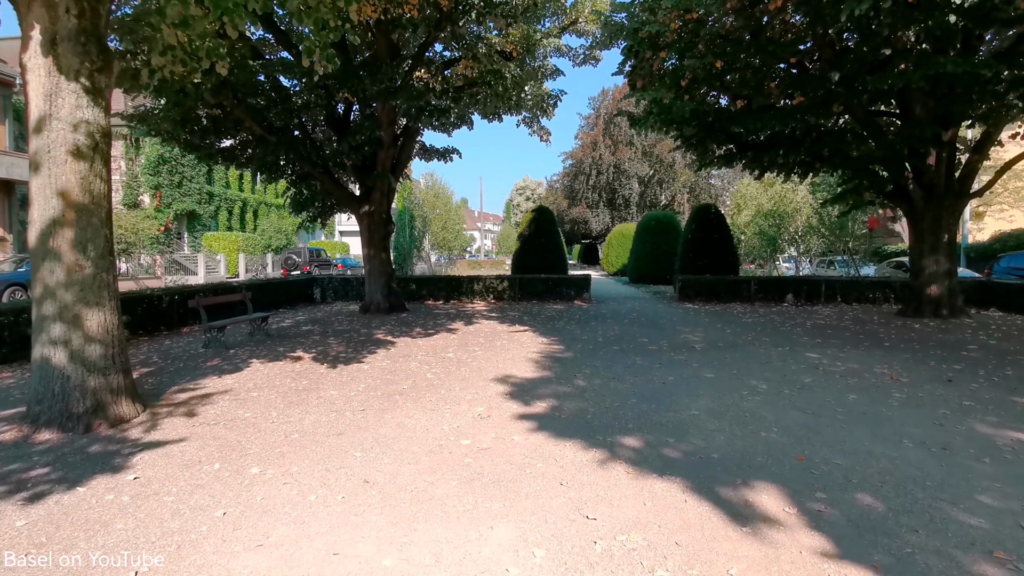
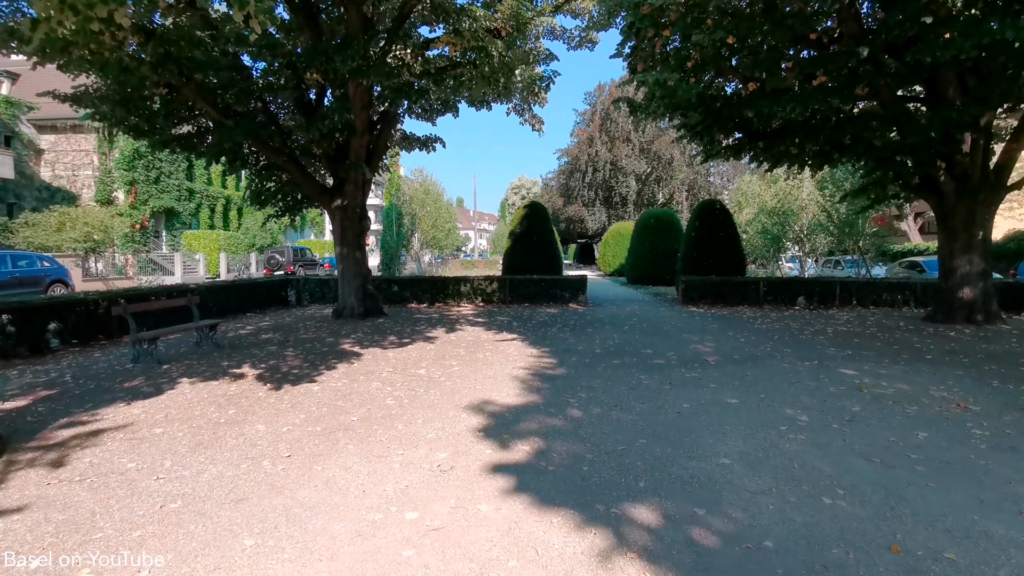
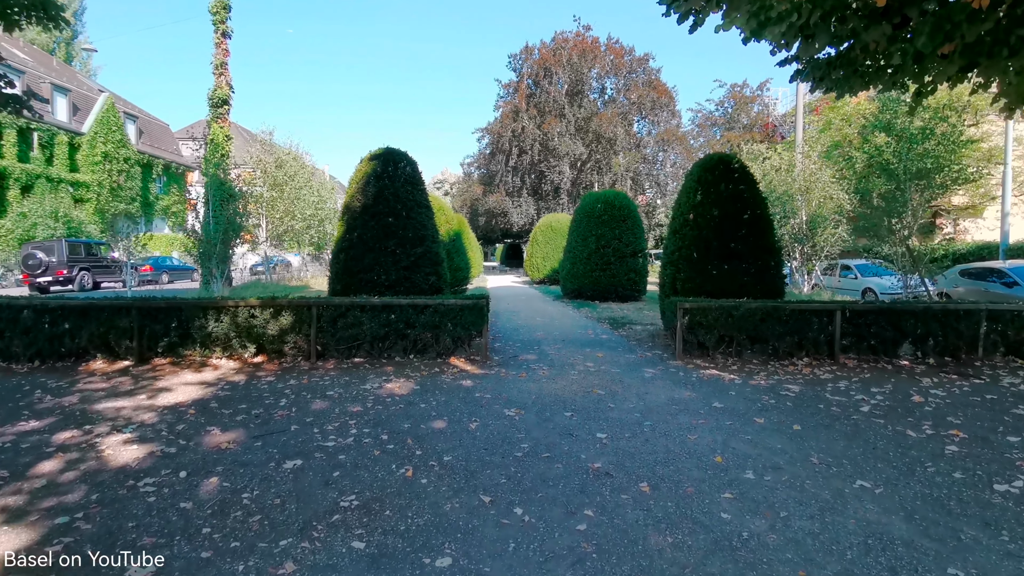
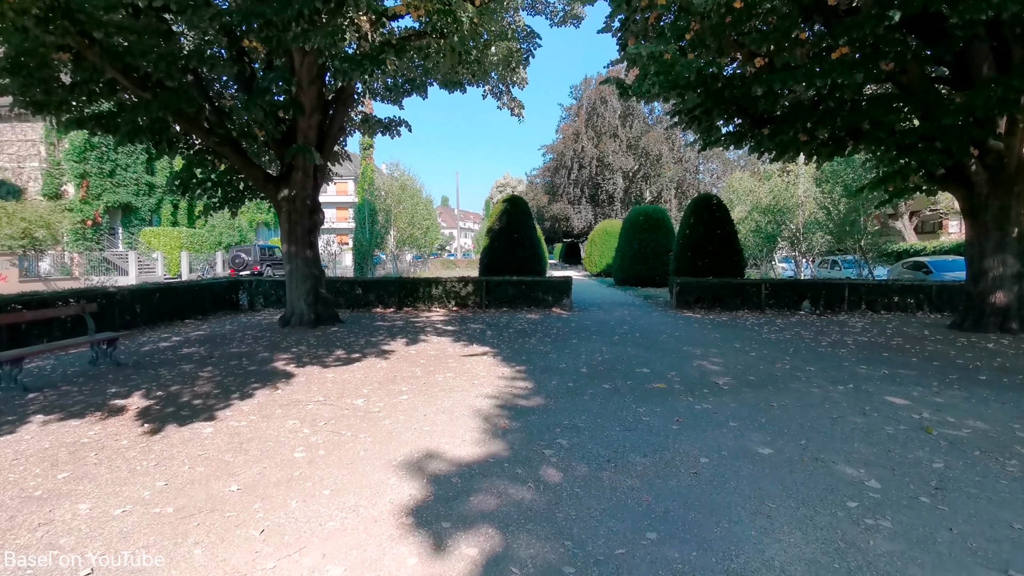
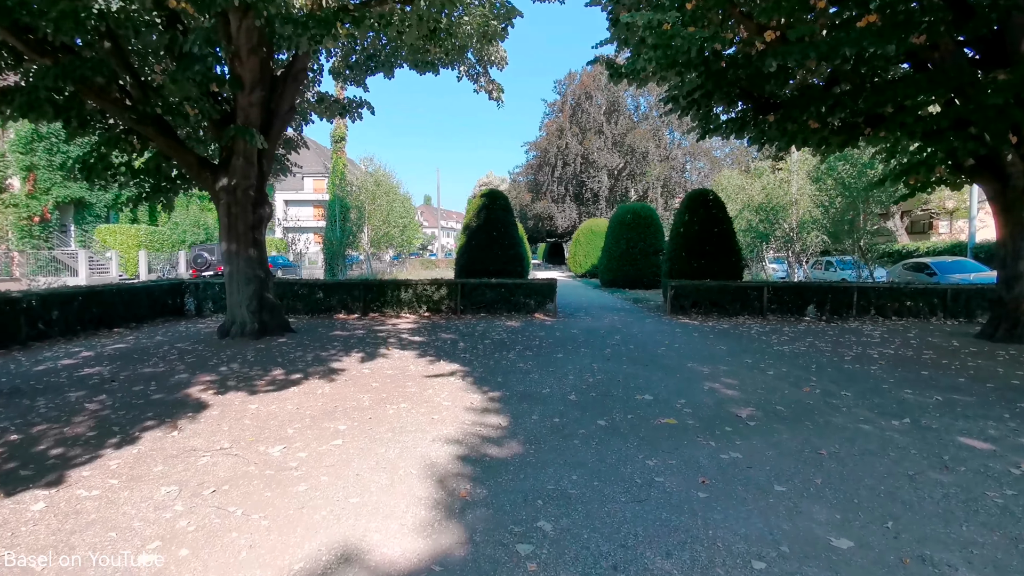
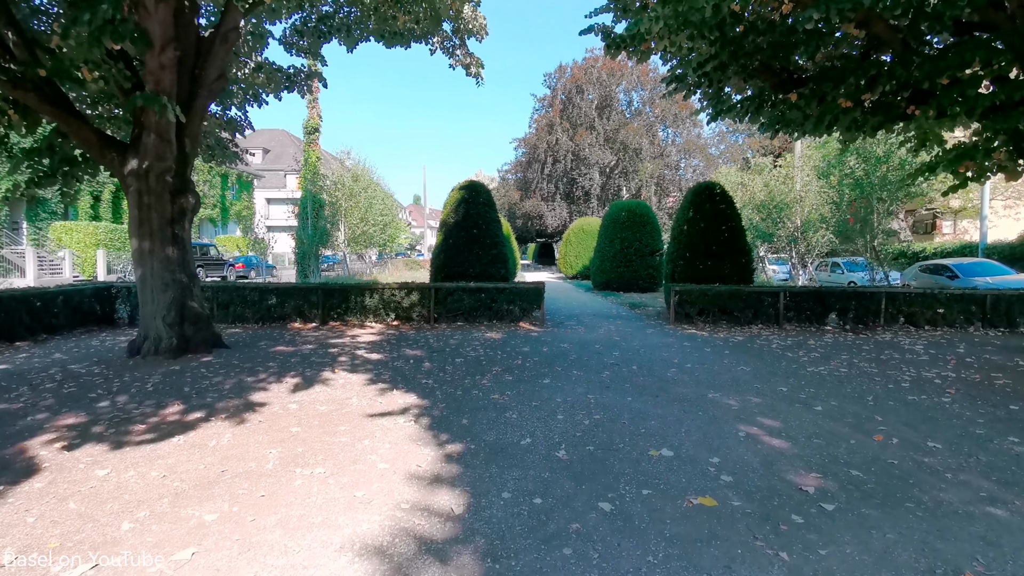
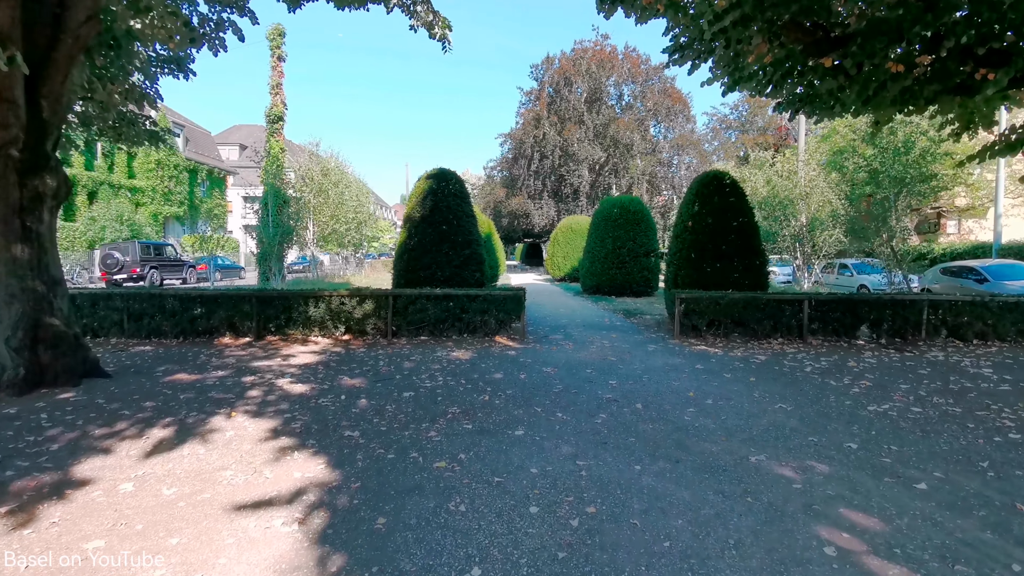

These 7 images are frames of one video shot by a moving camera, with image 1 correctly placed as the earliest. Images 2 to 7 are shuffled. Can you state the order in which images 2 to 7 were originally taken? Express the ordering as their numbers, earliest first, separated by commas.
2, 4, 5, 6, 7, 3
